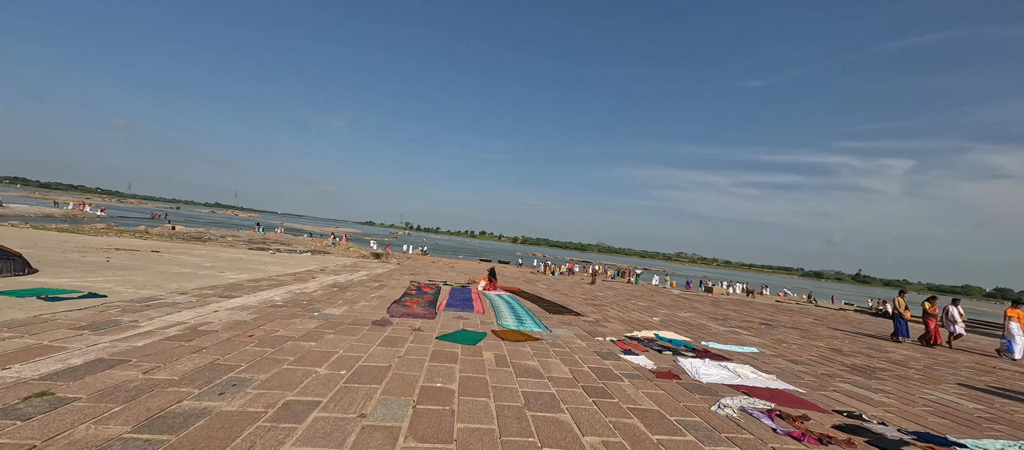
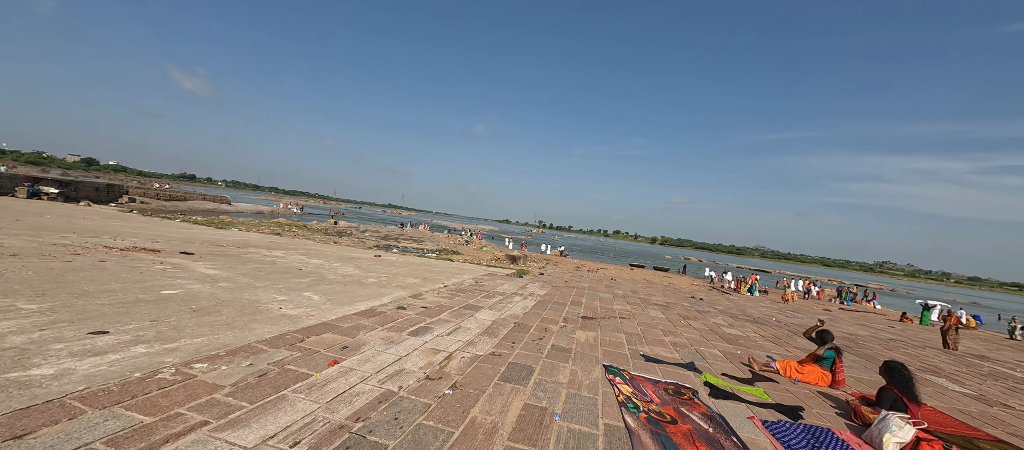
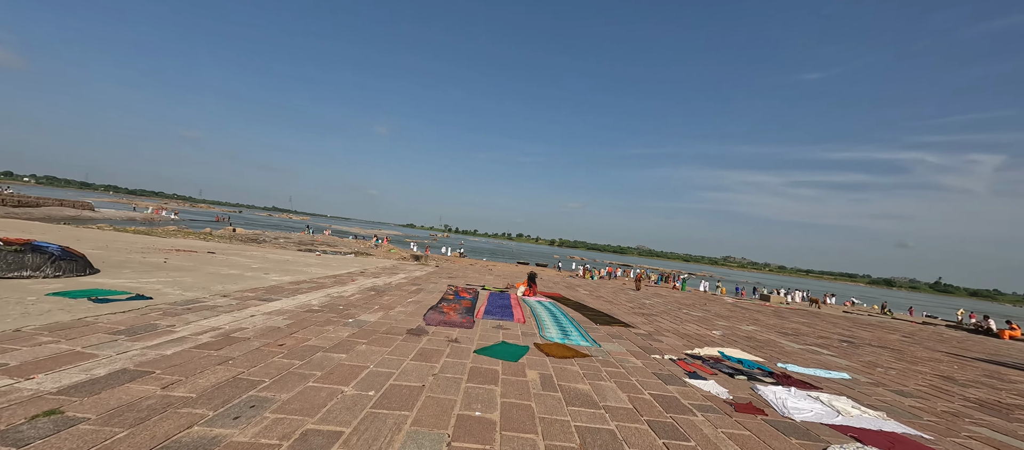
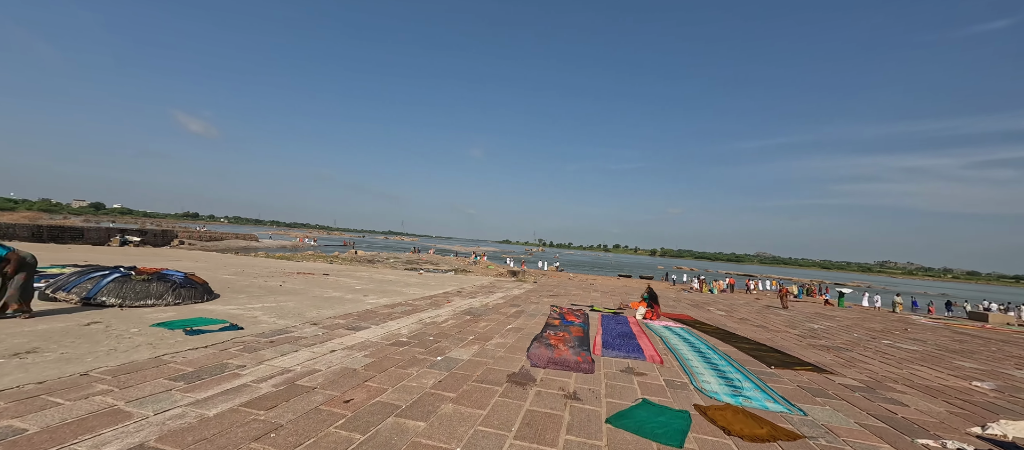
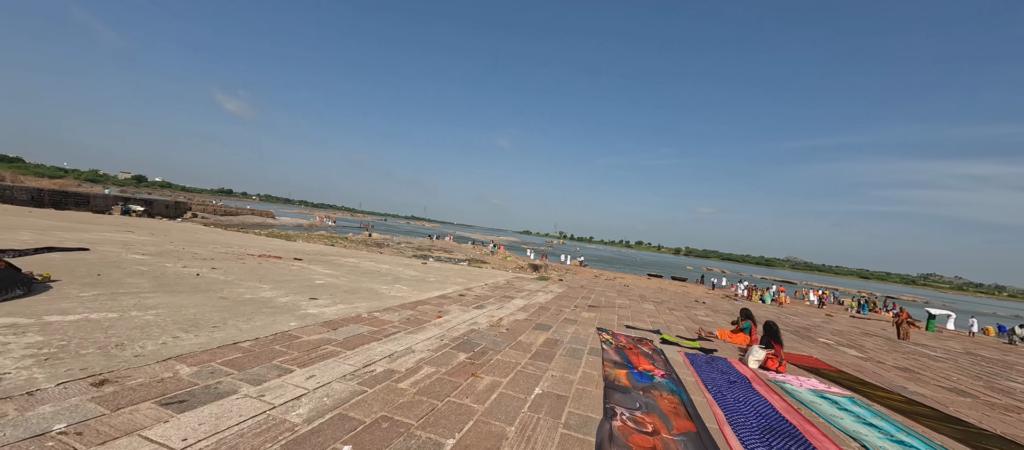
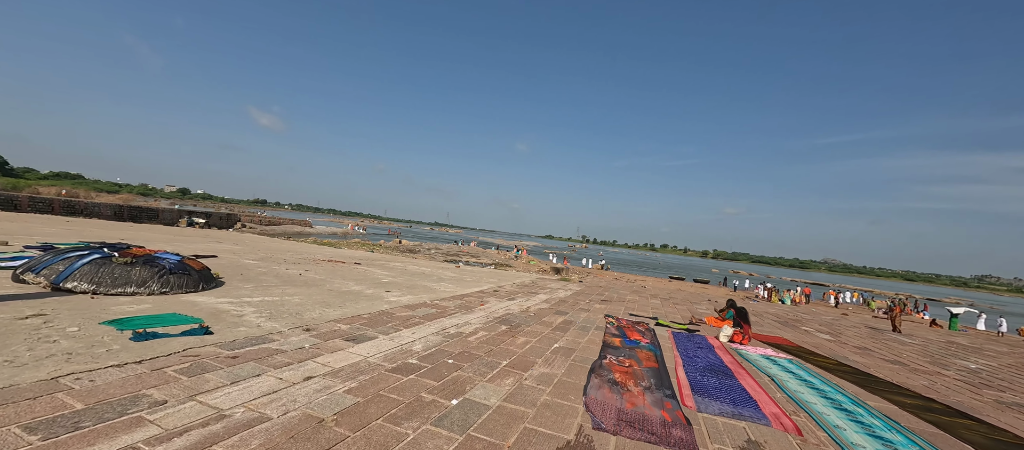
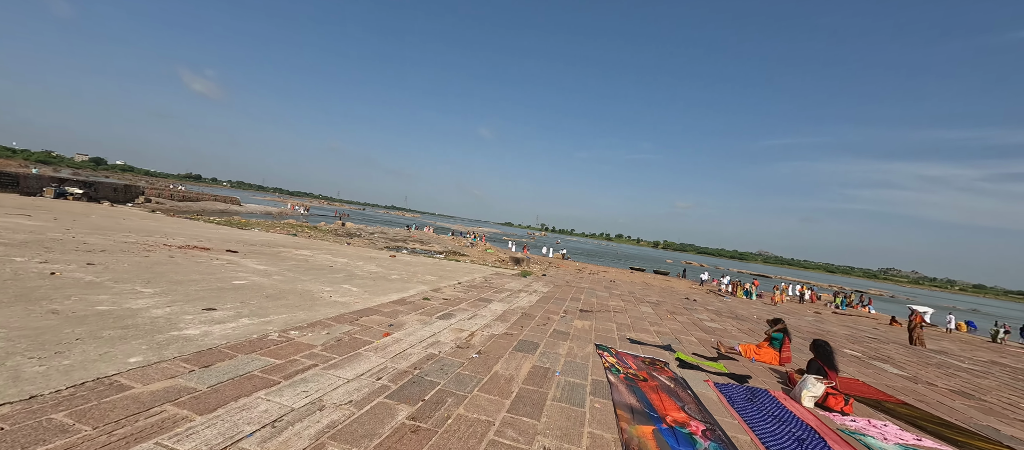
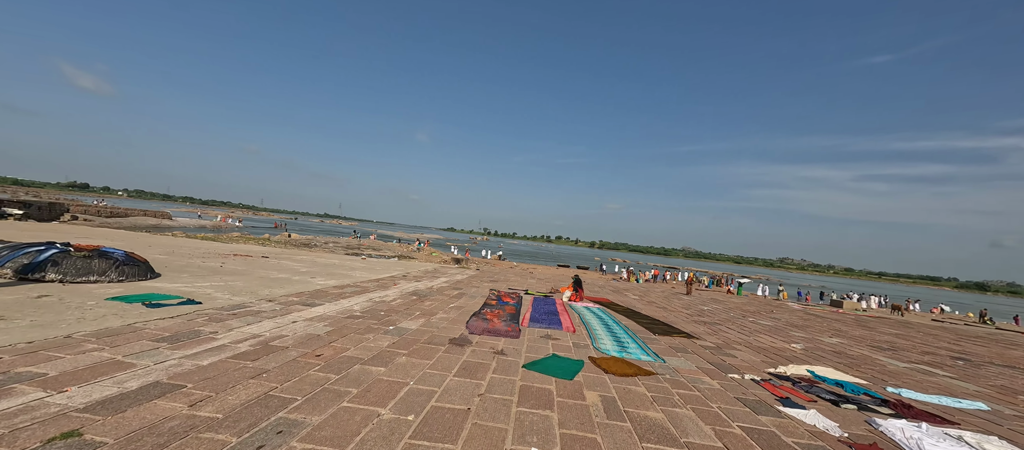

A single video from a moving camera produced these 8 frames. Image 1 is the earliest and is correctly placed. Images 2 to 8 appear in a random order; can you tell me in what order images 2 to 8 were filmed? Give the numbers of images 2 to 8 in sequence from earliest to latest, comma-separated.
3, 8, 4, 6, 5, 7, 2
